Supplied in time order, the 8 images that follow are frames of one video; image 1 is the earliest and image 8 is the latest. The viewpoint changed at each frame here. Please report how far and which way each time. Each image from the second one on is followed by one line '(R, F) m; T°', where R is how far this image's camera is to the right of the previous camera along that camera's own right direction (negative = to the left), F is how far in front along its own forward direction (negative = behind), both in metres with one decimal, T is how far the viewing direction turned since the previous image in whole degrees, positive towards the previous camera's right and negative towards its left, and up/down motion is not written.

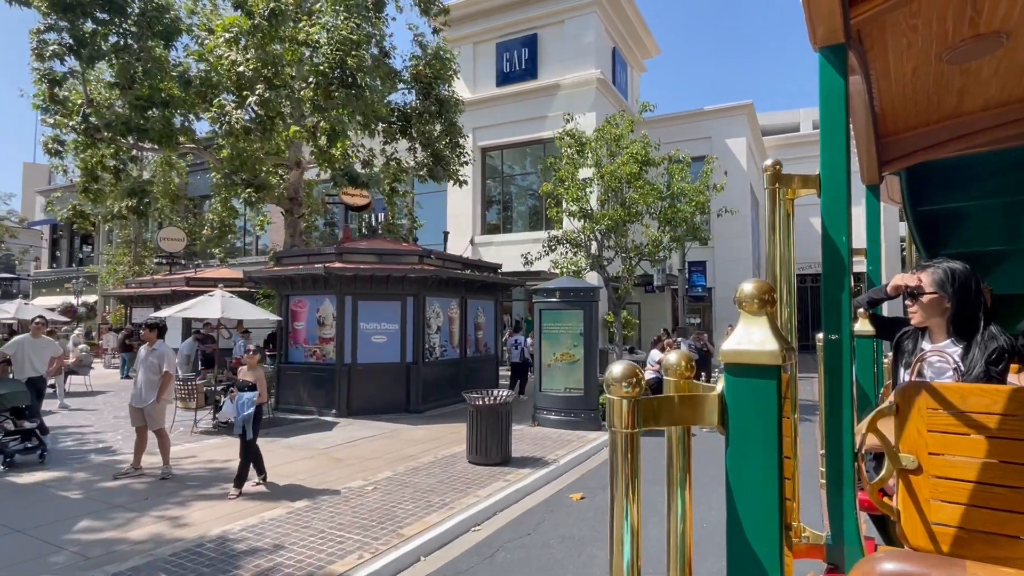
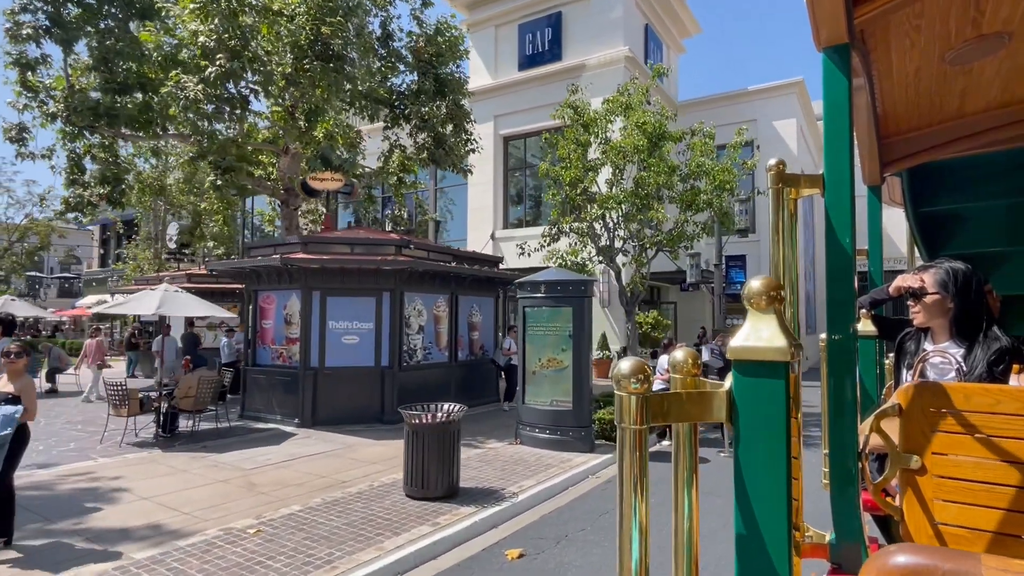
(+1.1, +1.7) m; -5°
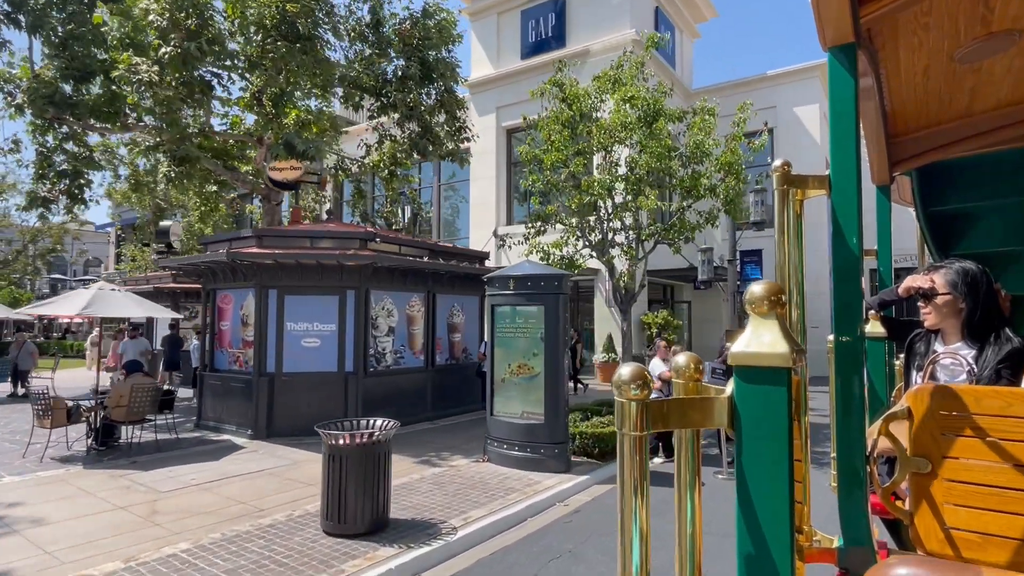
(+0.8, +1.1) m; -2°
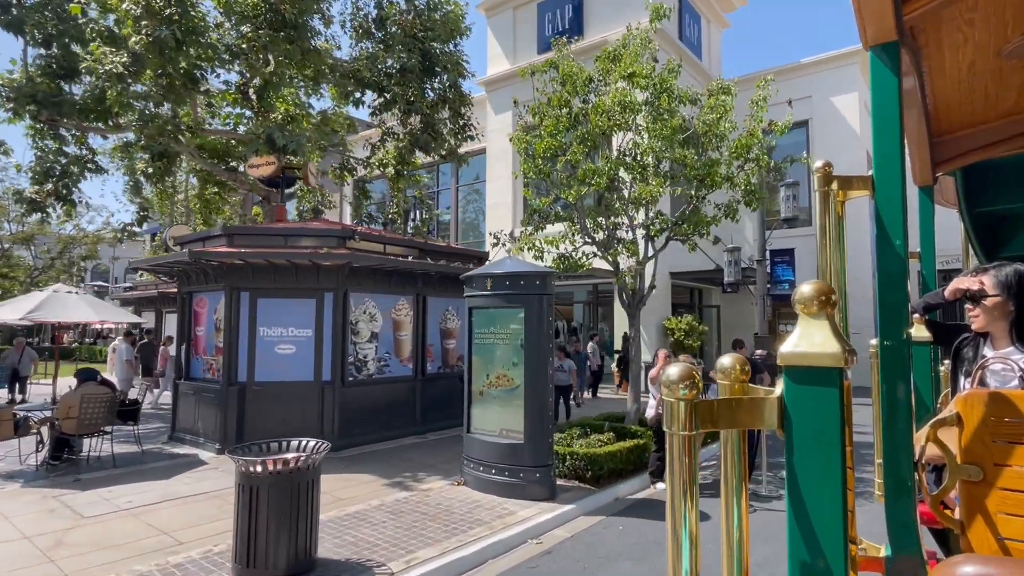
(+0.7, +0.9) m; -3°
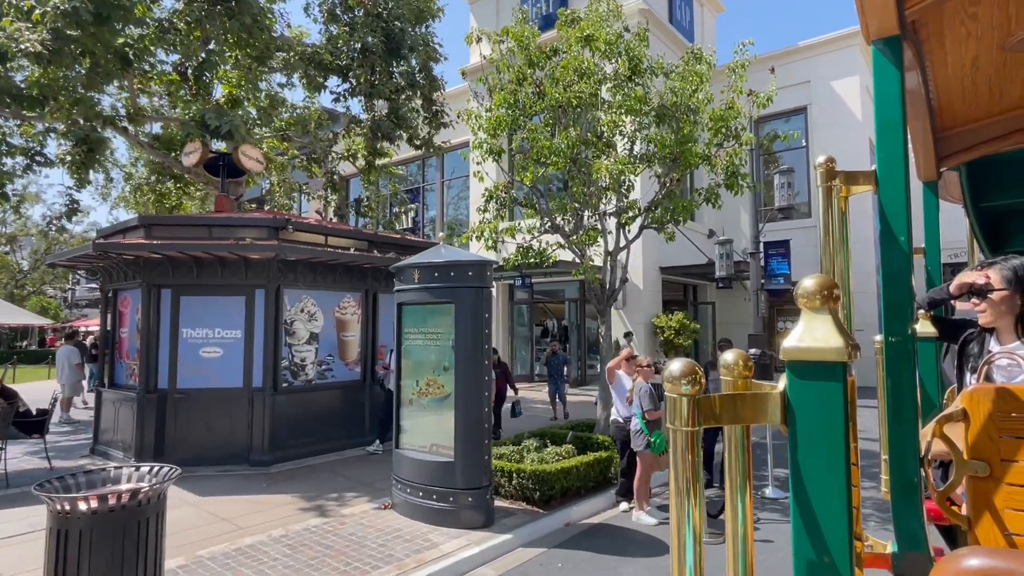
(+0.7, +0.9) m; 0°
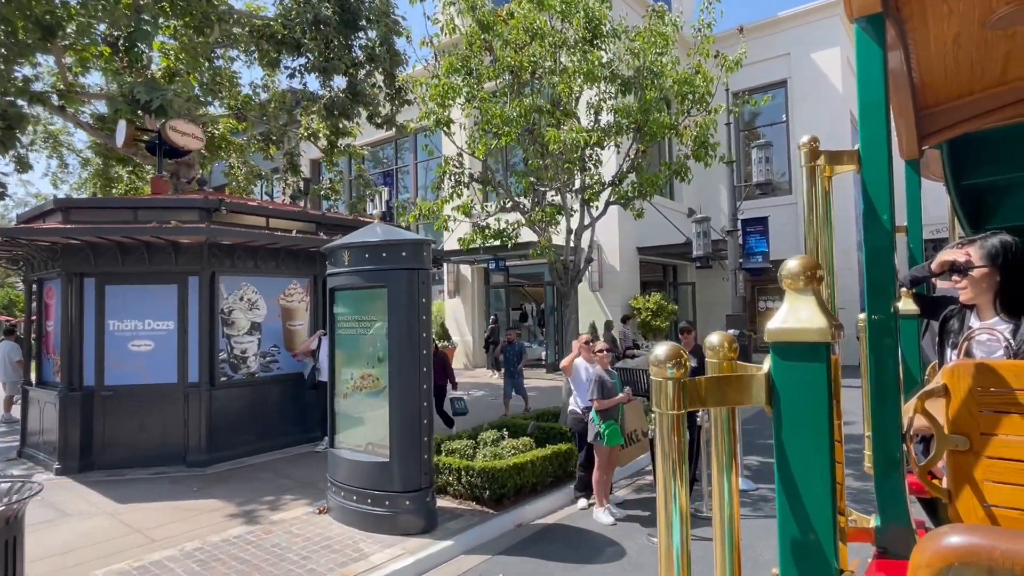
(+0.4, +0.5) m; +1°
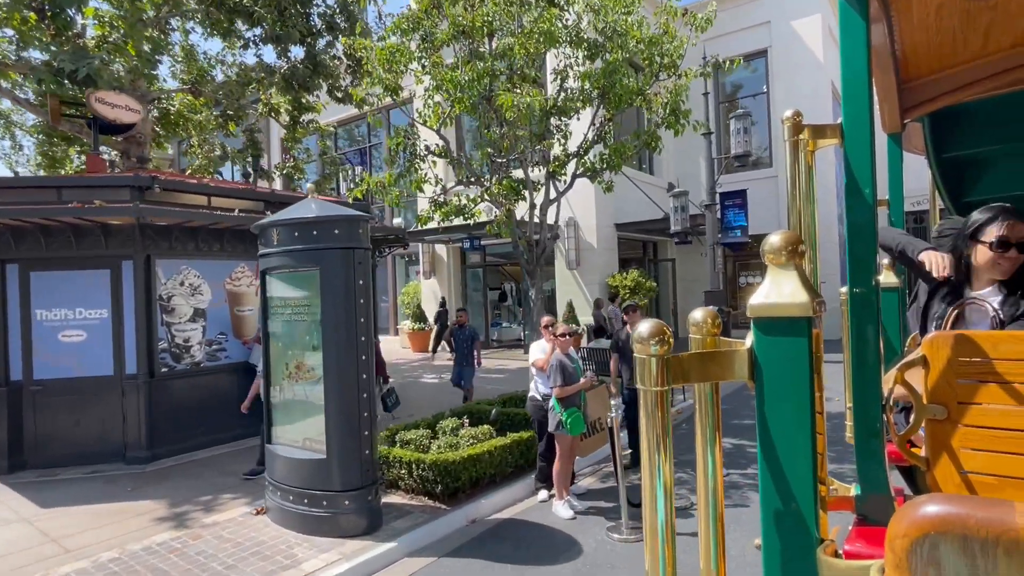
(+0.3, +0.4) m; +1°
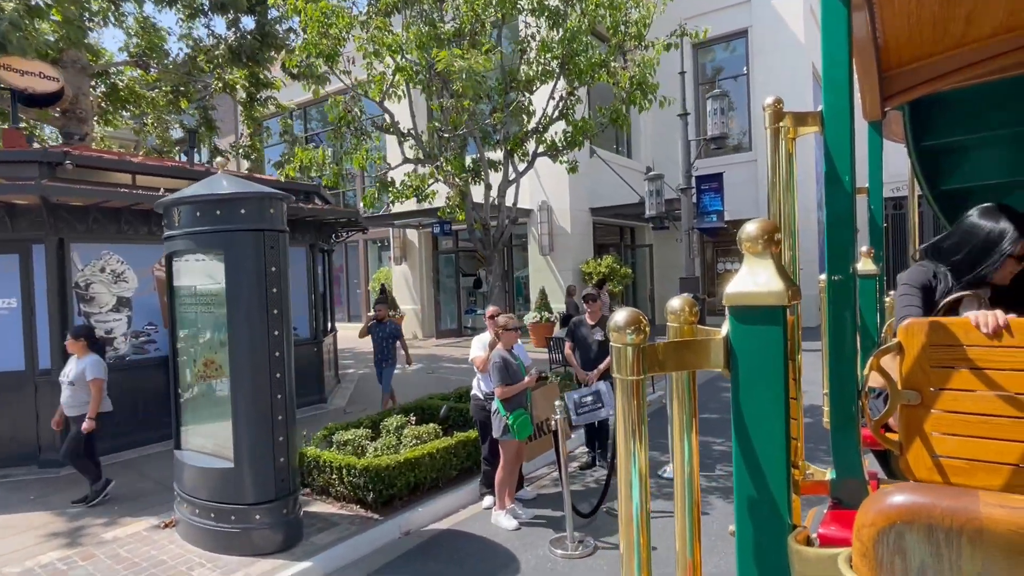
(+0.3, +0.5) m; +1°
